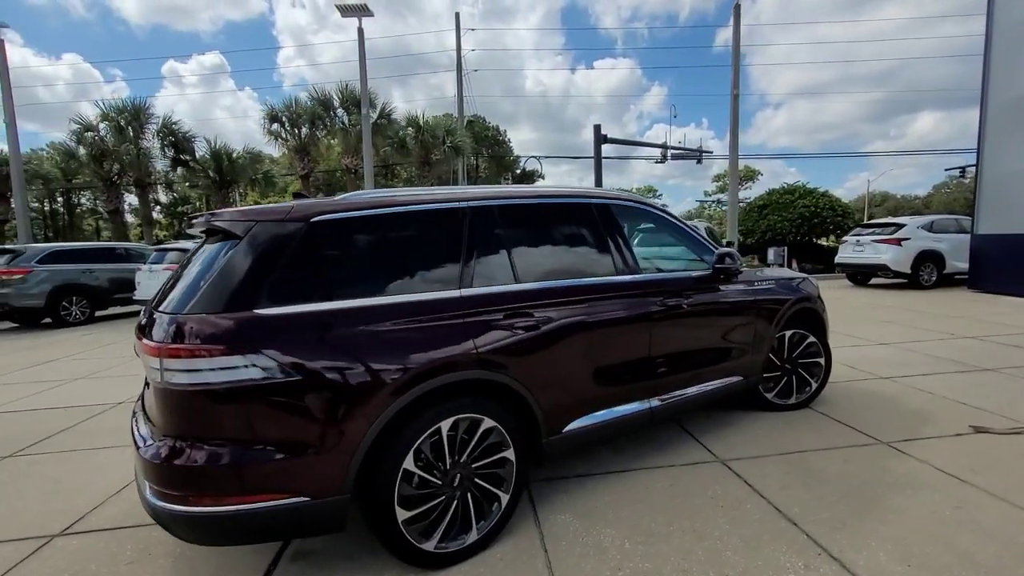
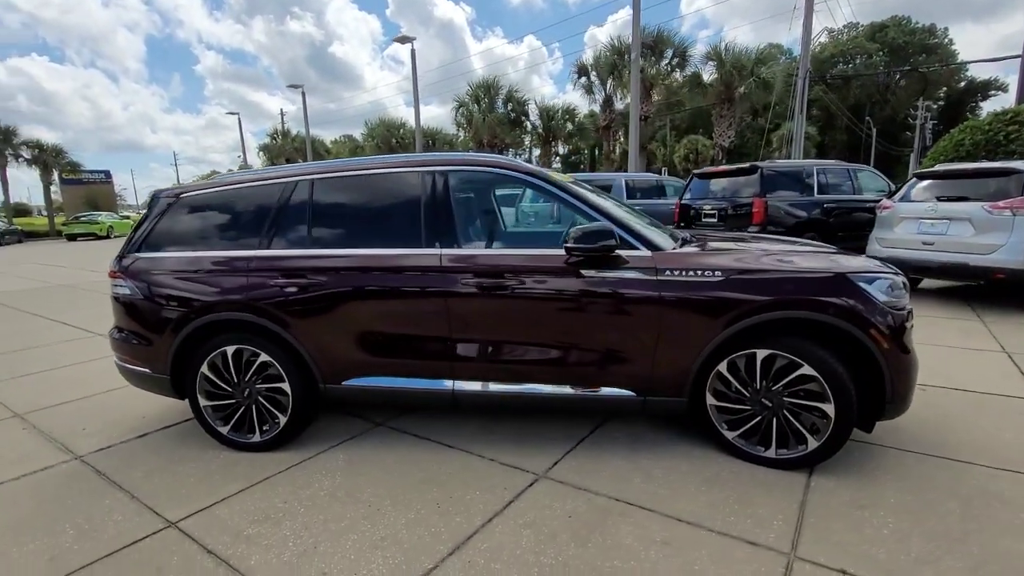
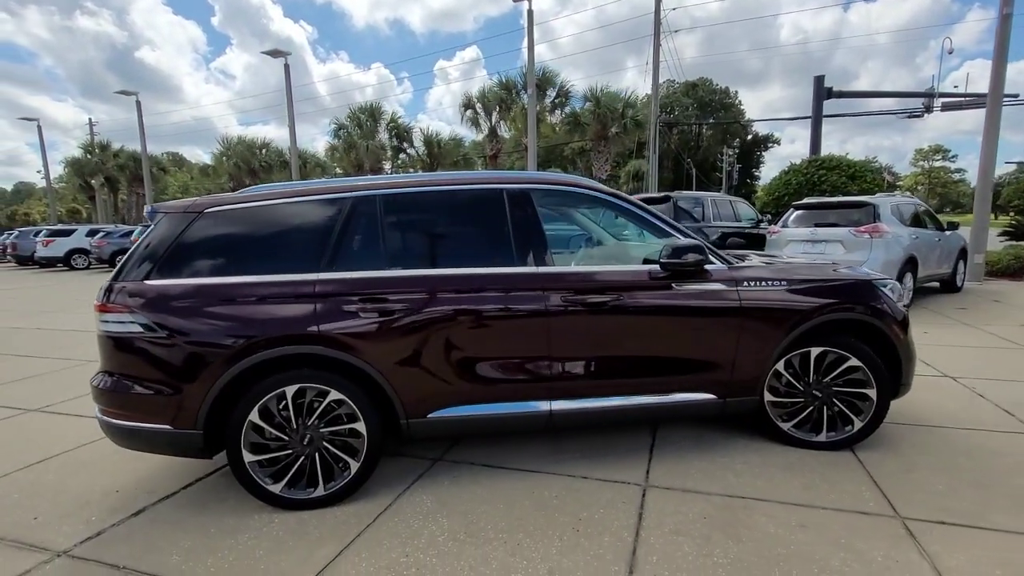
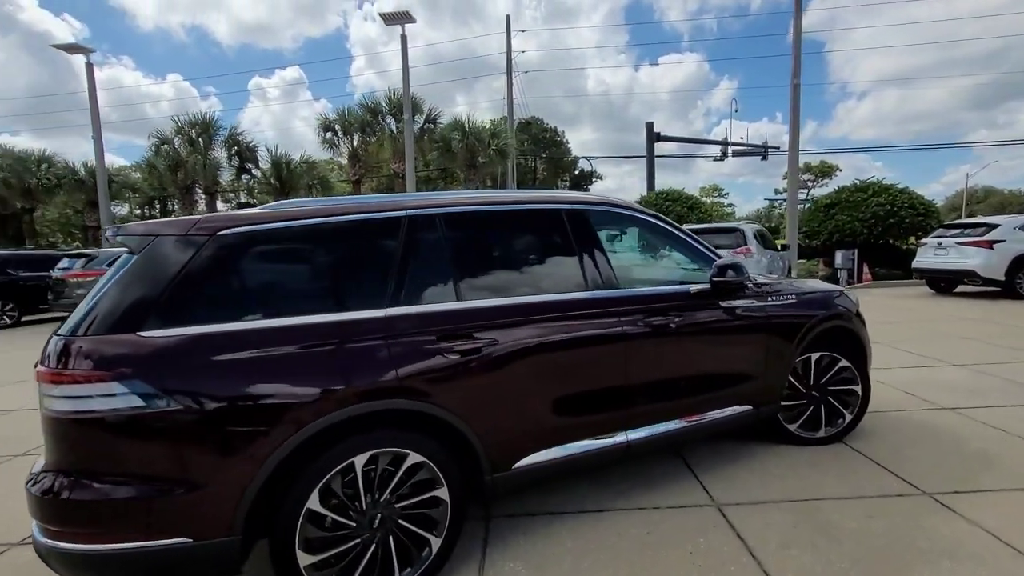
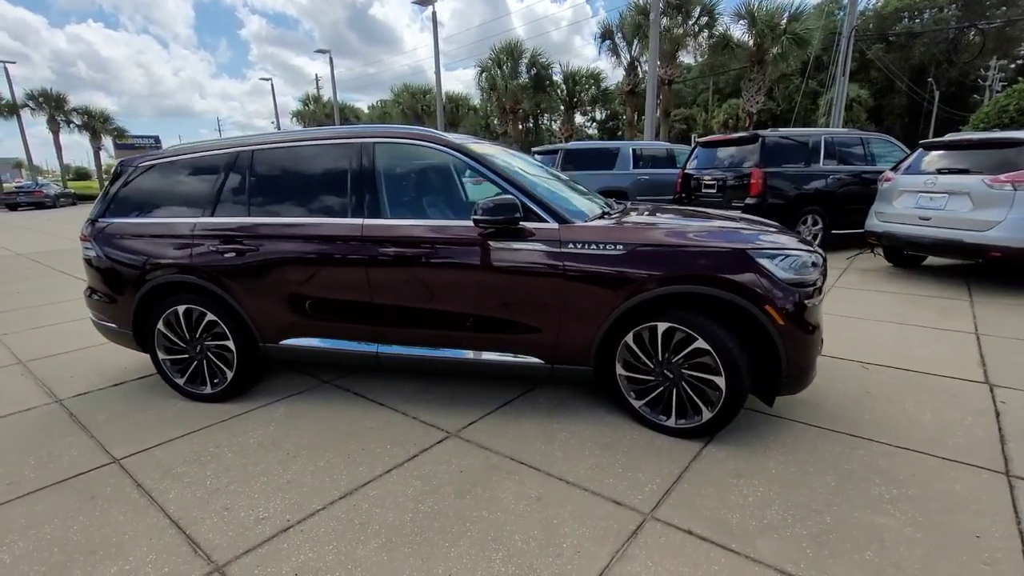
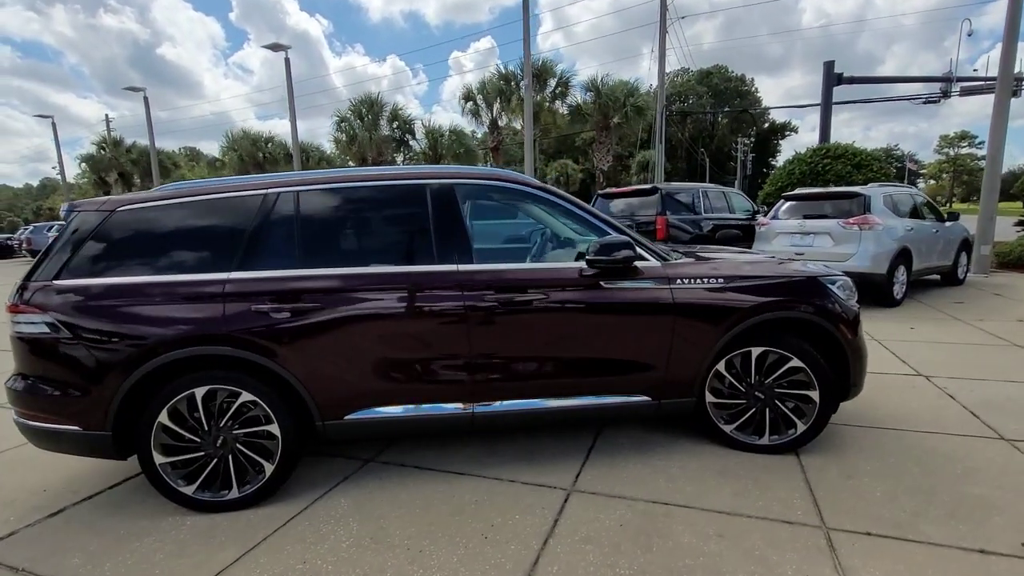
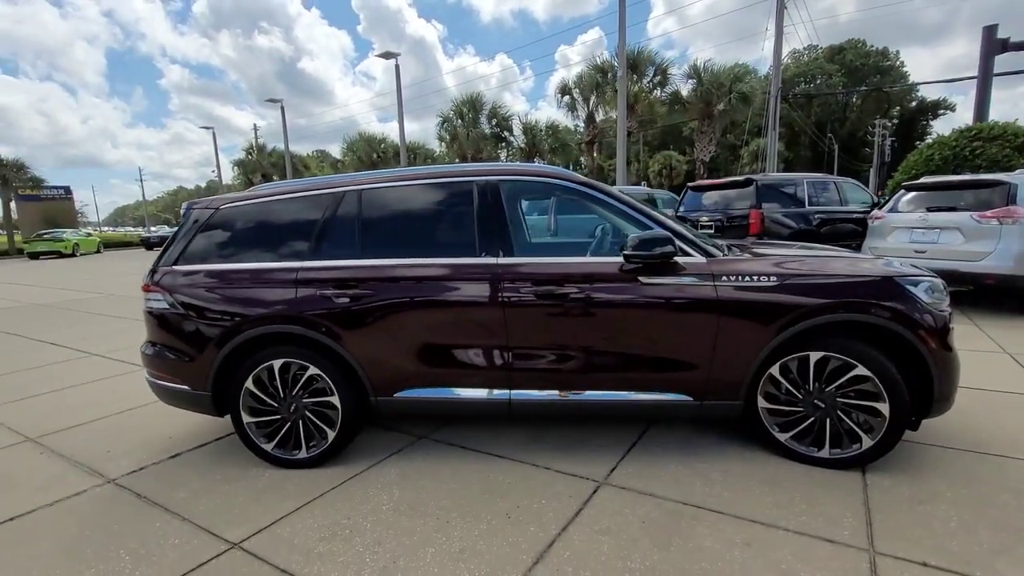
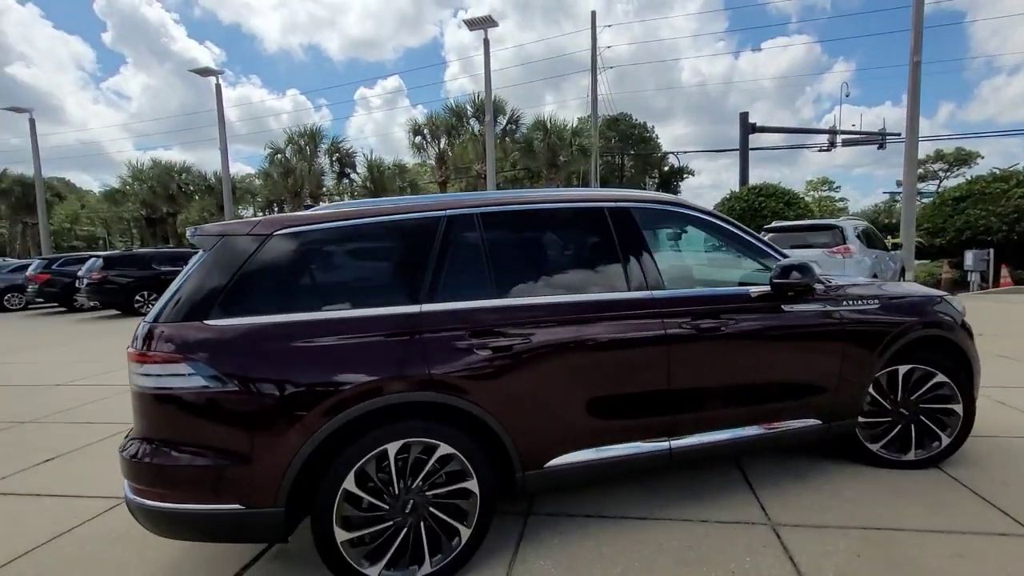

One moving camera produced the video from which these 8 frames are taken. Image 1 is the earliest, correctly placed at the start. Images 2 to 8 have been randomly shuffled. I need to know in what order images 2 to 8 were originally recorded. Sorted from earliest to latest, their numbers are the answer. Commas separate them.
4, 8, 3, 6, 7, 2, 5
